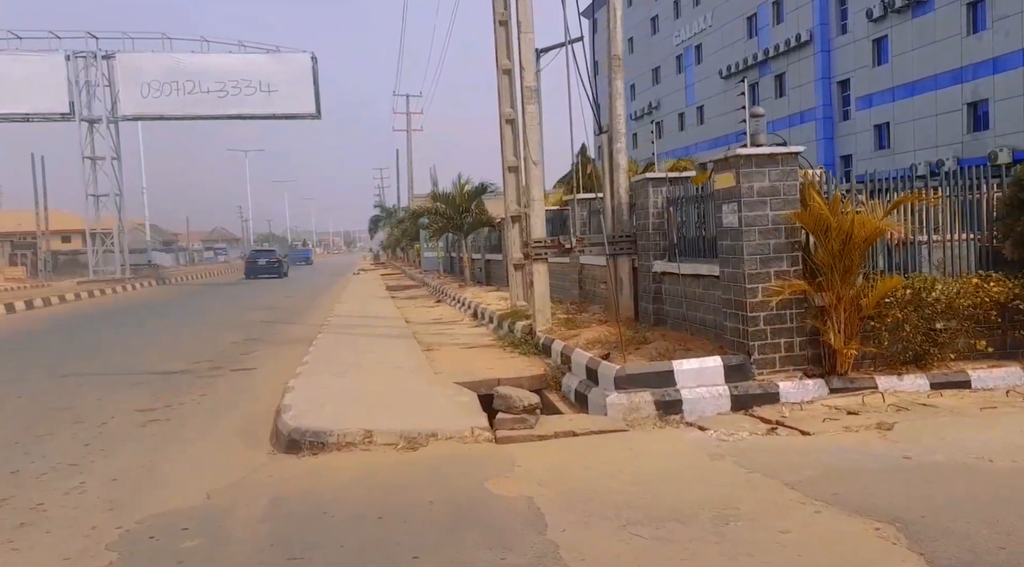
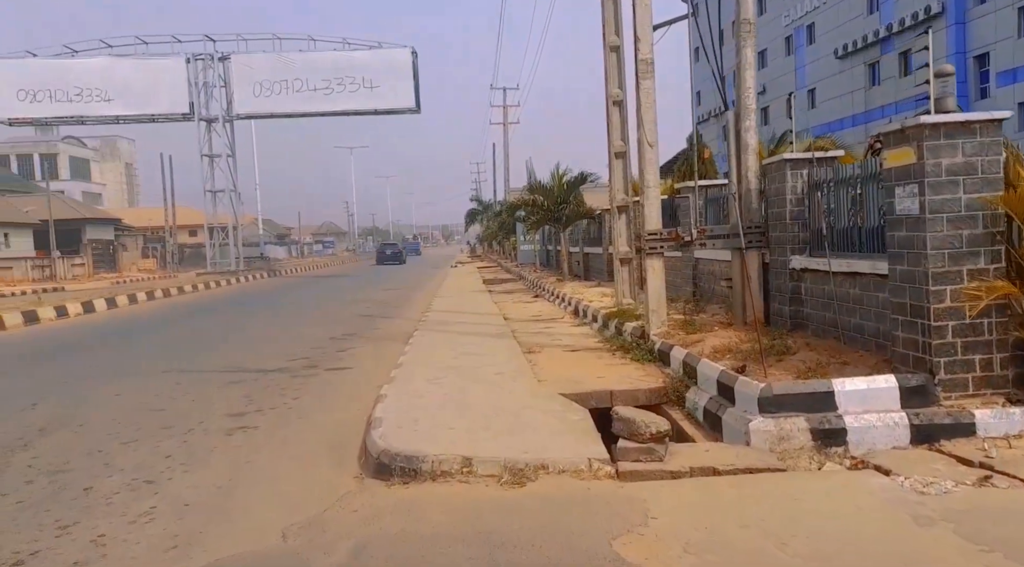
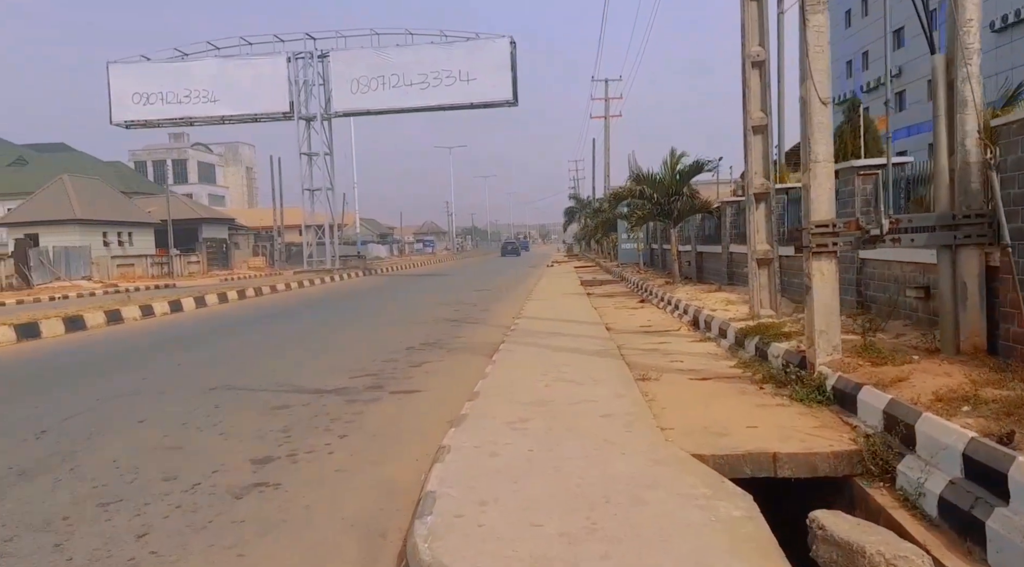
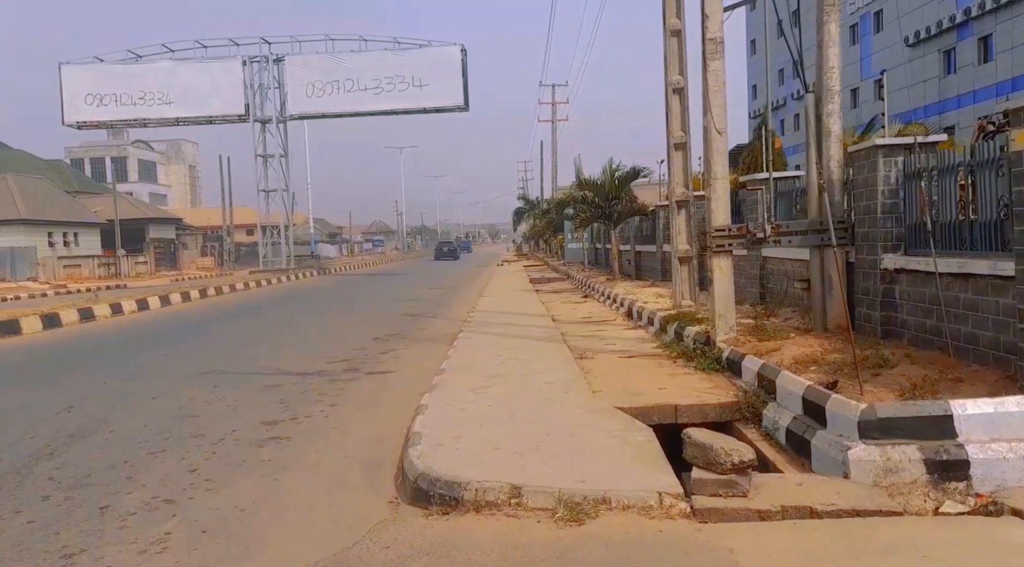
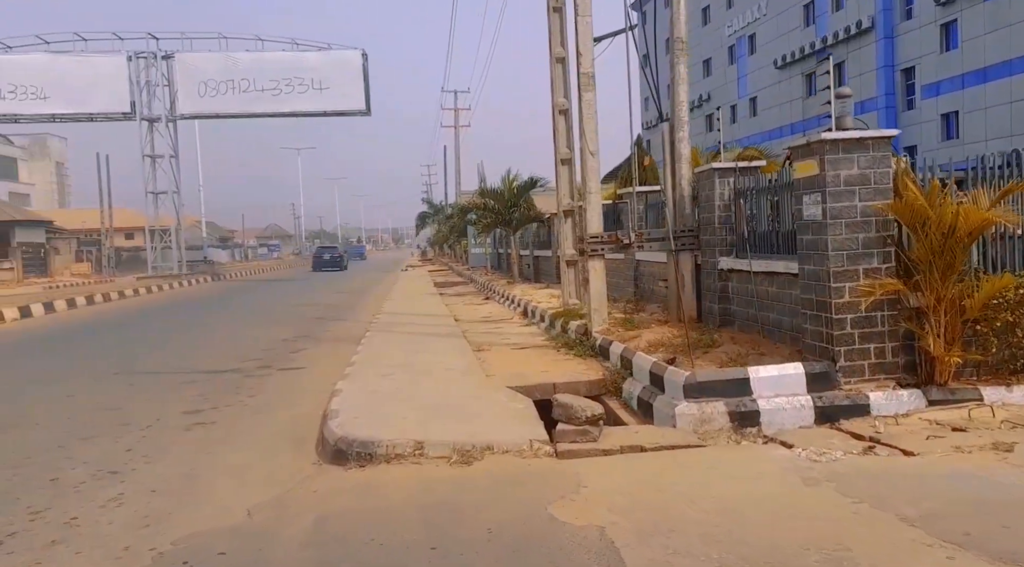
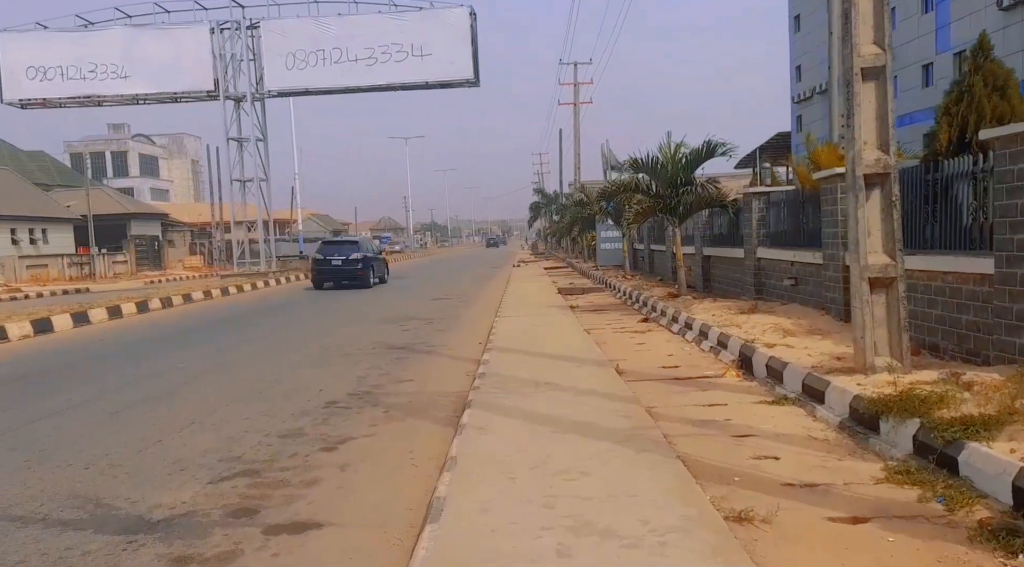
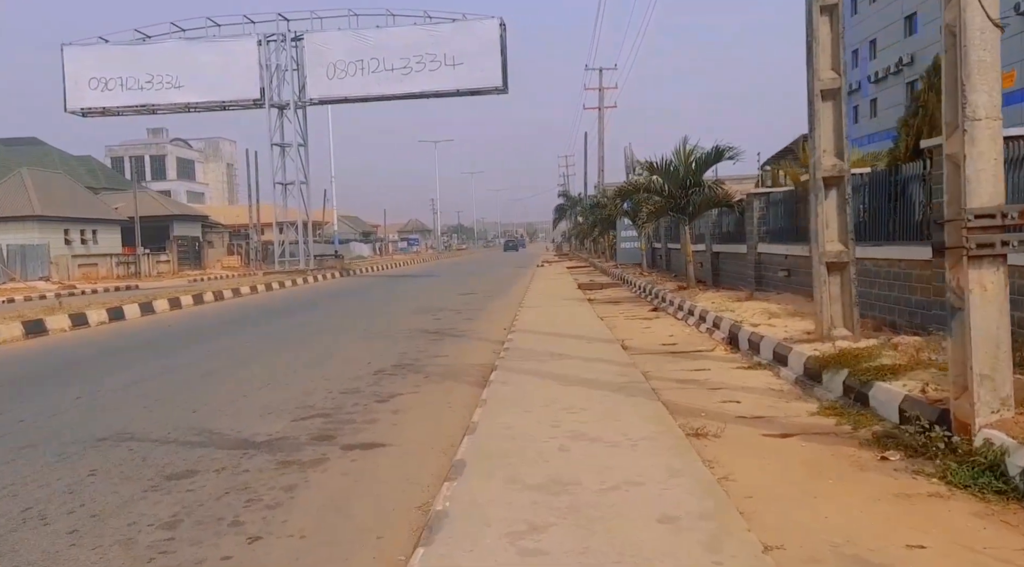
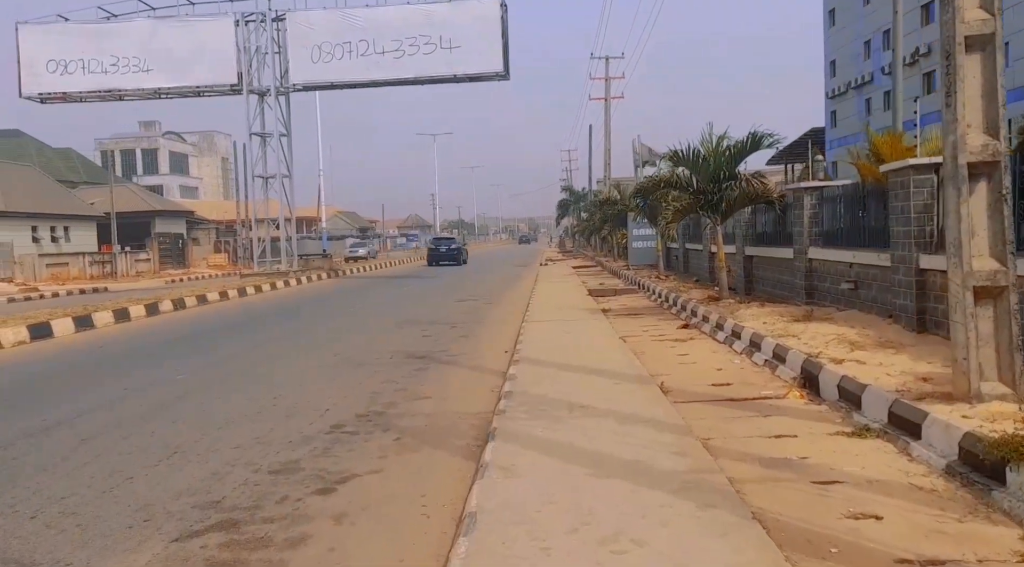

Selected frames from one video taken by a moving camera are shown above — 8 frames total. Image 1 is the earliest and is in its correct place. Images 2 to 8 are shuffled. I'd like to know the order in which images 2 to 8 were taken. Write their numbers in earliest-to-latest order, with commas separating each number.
5, 2, 4, 3, 7, 6, 8
